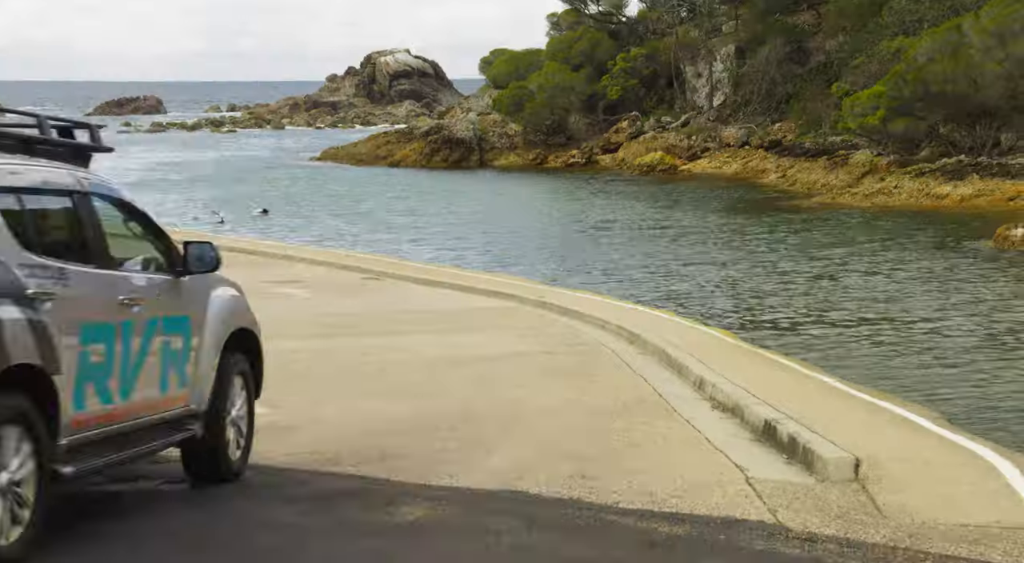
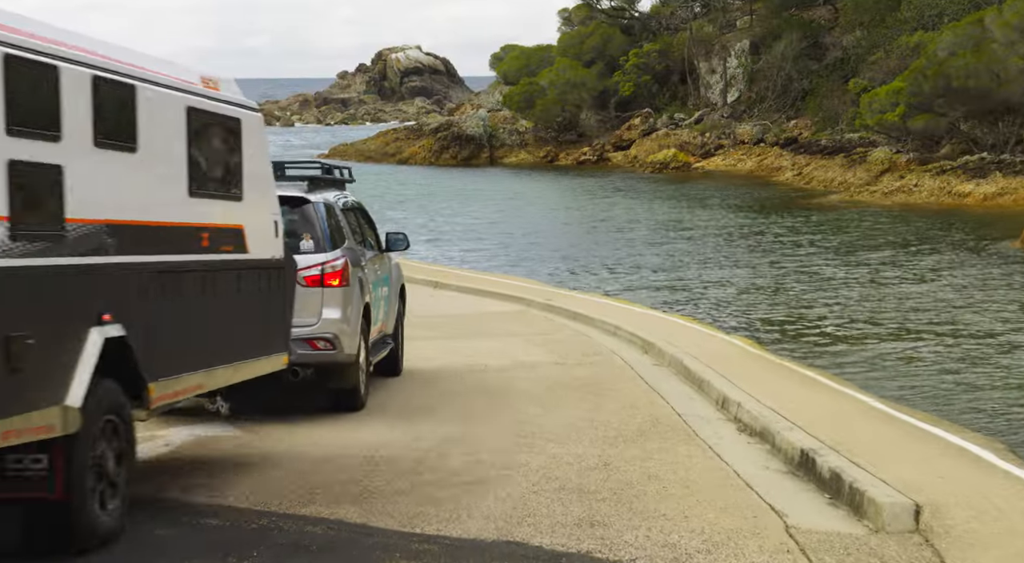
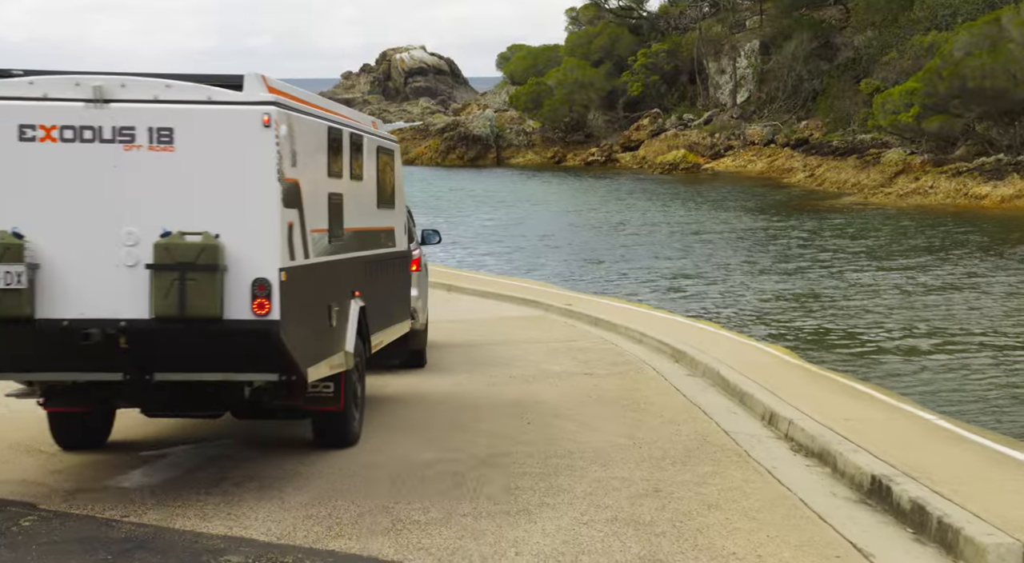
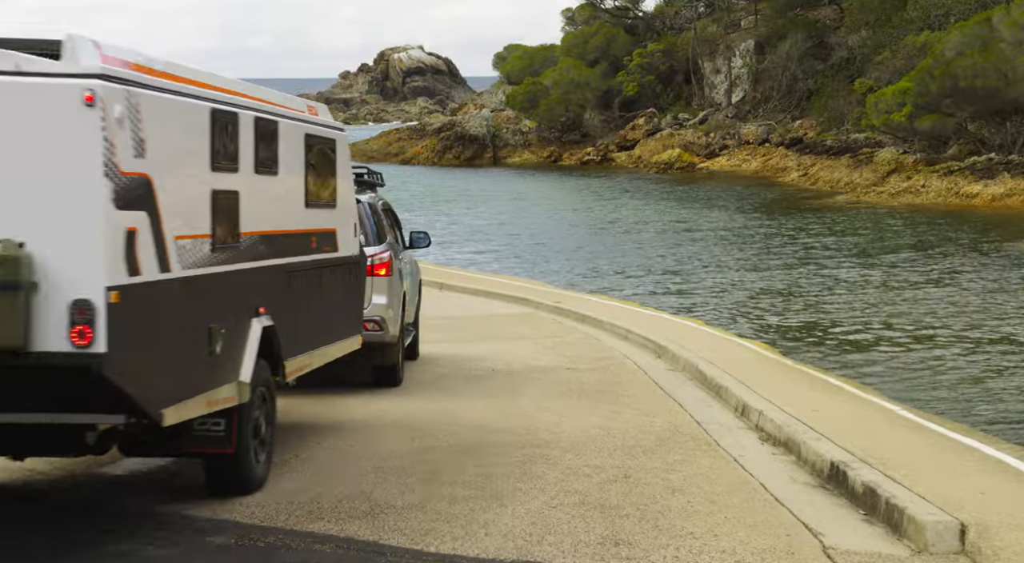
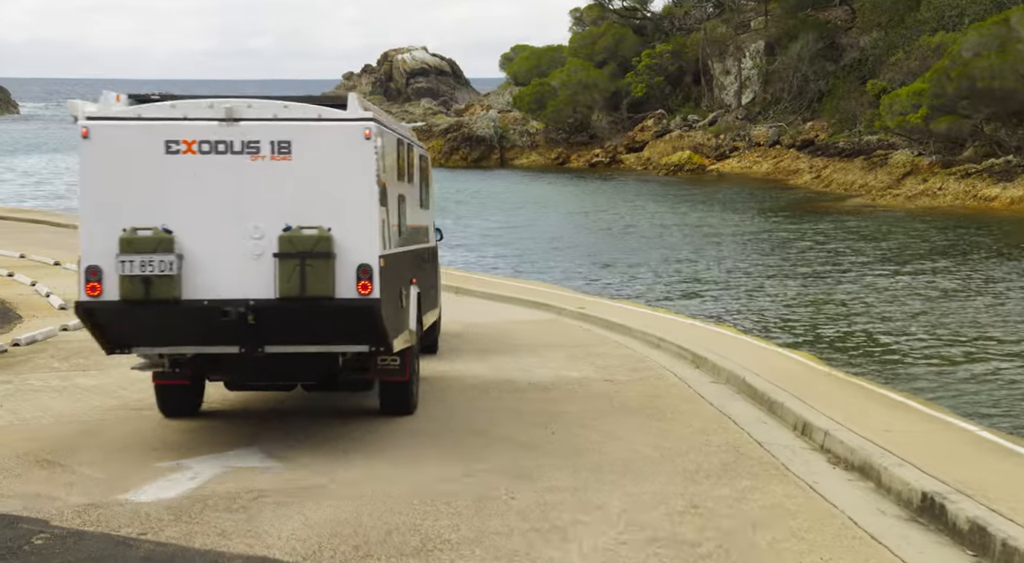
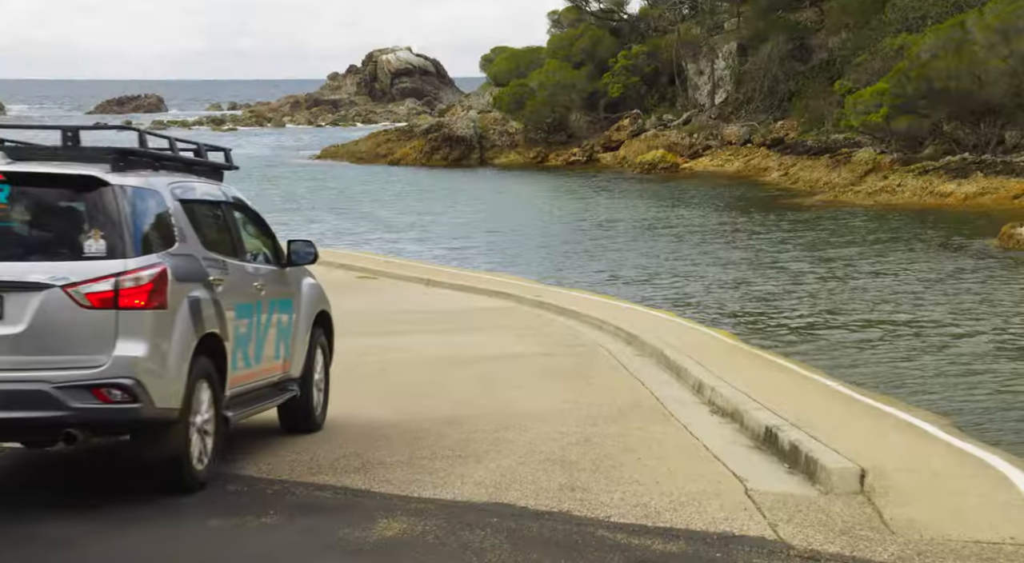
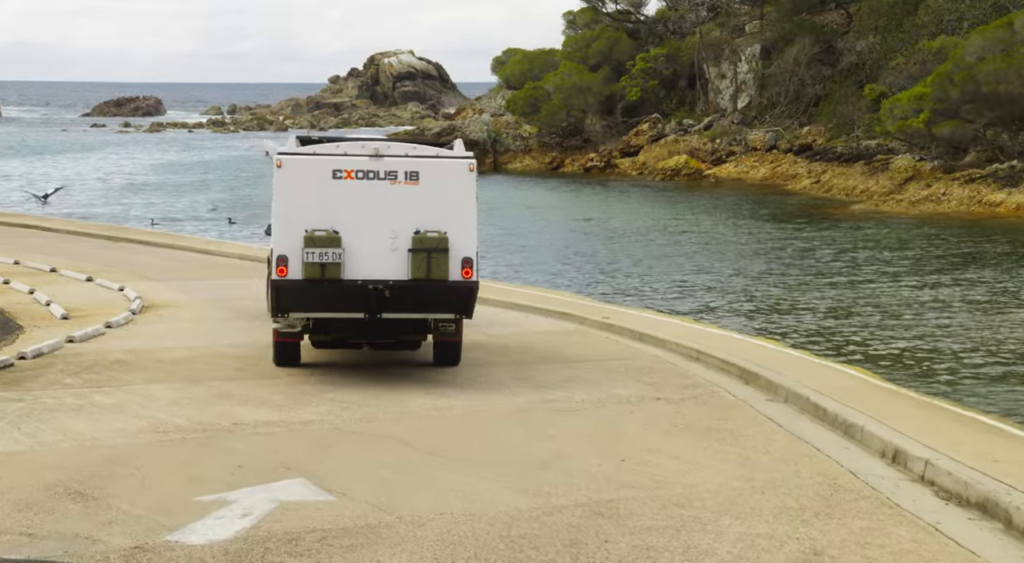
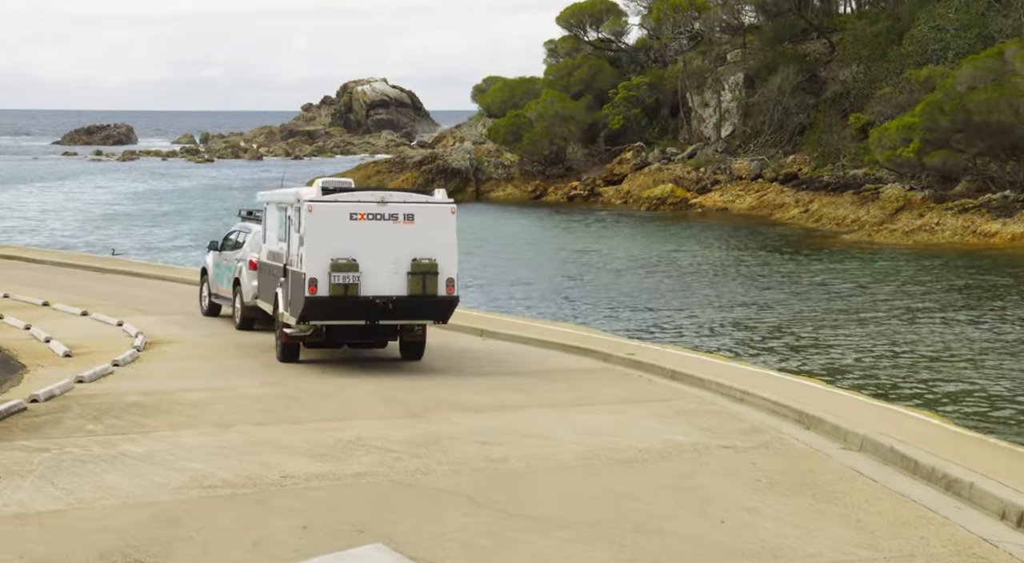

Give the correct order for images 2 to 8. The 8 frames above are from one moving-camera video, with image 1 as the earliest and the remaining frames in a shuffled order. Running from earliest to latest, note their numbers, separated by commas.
6, 2, 4, 3, 5, 7, 8
